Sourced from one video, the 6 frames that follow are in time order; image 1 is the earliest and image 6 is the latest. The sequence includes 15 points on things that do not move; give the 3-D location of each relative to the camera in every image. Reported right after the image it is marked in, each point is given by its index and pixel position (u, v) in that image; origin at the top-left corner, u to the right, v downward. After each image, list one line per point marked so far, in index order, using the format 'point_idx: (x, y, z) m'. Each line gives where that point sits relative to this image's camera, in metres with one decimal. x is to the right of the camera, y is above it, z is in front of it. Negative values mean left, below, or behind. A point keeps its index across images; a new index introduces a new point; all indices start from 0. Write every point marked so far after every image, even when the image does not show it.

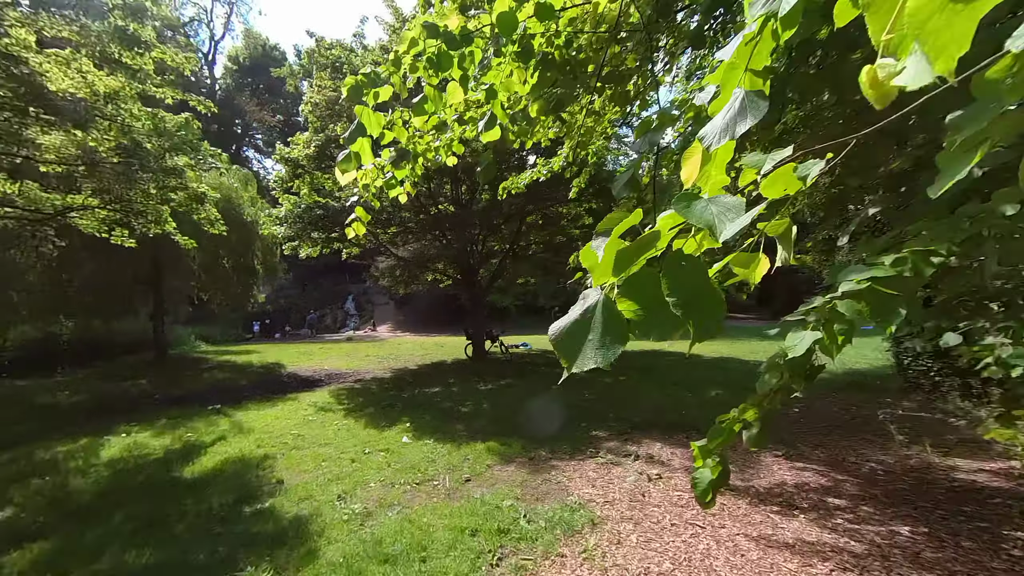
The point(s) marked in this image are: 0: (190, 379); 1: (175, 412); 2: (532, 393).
0: (-9.9, -2.8, +10.9) m
1: (-7.1, -2.6, +7.5) m
2: (+0.5, -2.5, +8.3) m
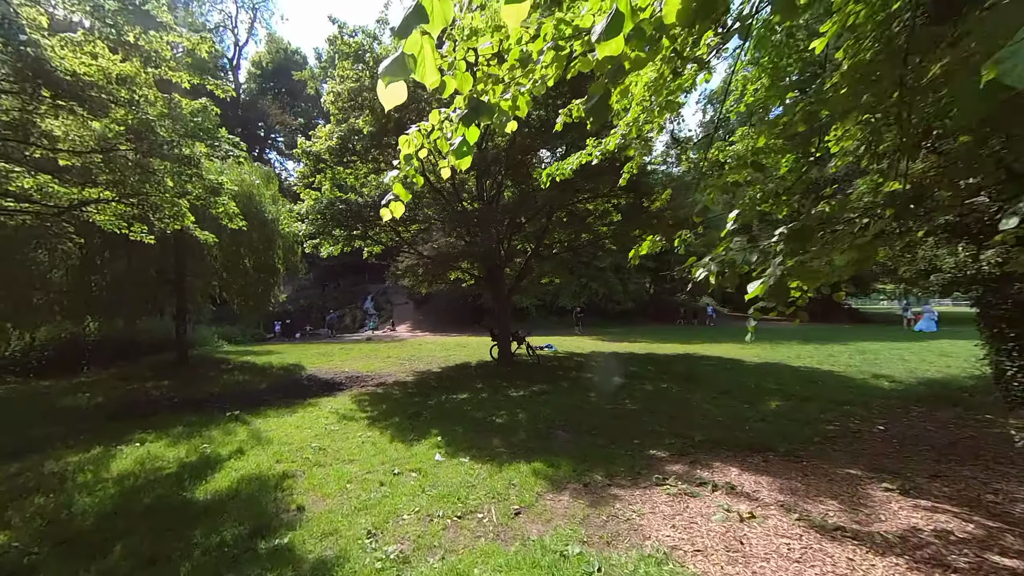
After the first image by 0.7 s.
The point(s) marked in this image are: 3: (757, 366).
0: (-9.1, -2.8, +10.7) m
1: (-6.4, -2.6, +7.1) m
2: (+1.2, -2.4, +7.6) m
3: (+7.9, -2.5, +11.6) m
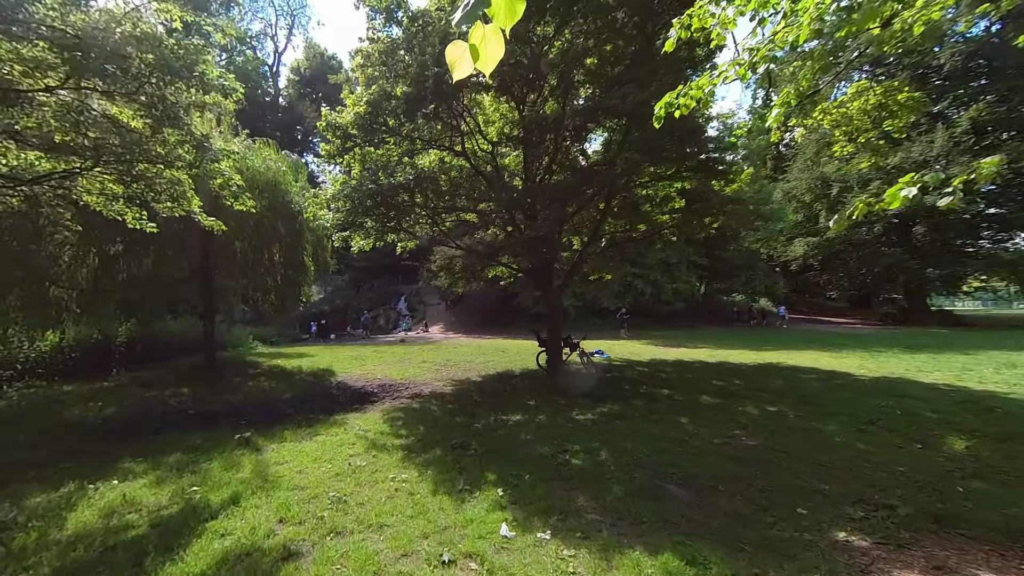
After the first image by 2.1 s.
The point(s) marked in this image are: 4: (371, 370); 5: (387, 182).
0: (-7.6, -2.7, +9.7) m
1: (-5.2, -2.5, +5.9) m
2: (+2.4, -2.3, +5.8) m
3: (+9.4, -2.4, +9.2) m
4: (-4.8, -2.8, +12.1) m
5: (-3.3, +2.8, +9.3) m
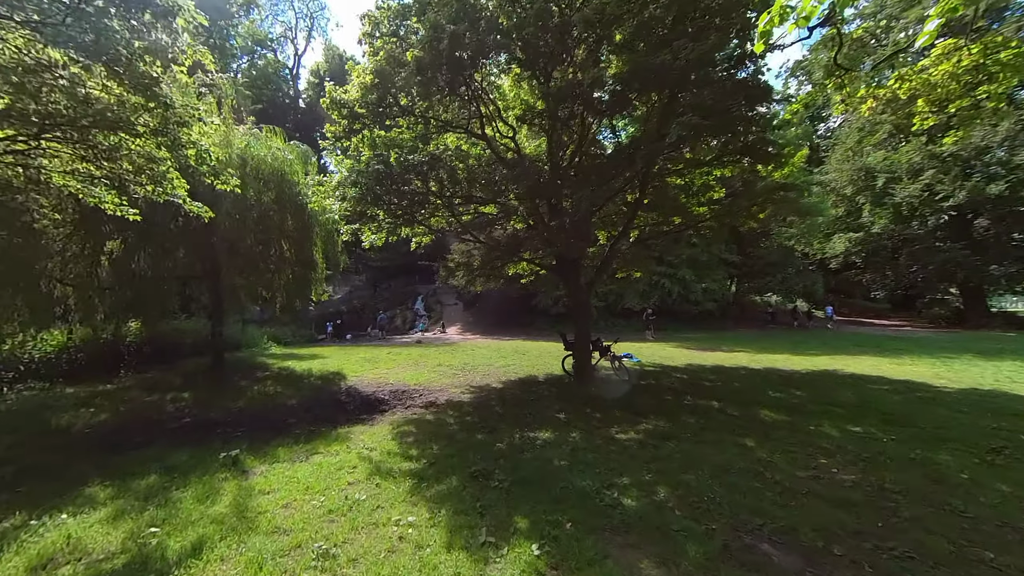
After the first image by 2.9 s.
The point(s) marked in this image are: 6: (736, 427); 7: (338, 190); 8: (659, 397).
0: (-7.0, -2.7, +9.0) m
1: (-4.8, -2.4, +5.2) m
2: (+2.8, -2.3, +4.7) m
3: (+9.9, -2.4, +7.8) m
4: (-4.1, -2.7, +11.3) m
5: (-2.7, +2.9, +8.4) m
6: (+3.8, -2.4, +6.0) m
7: (-4.3, +2.5, +8.9) m
8: (+3.4, -2.5, +8.1) m
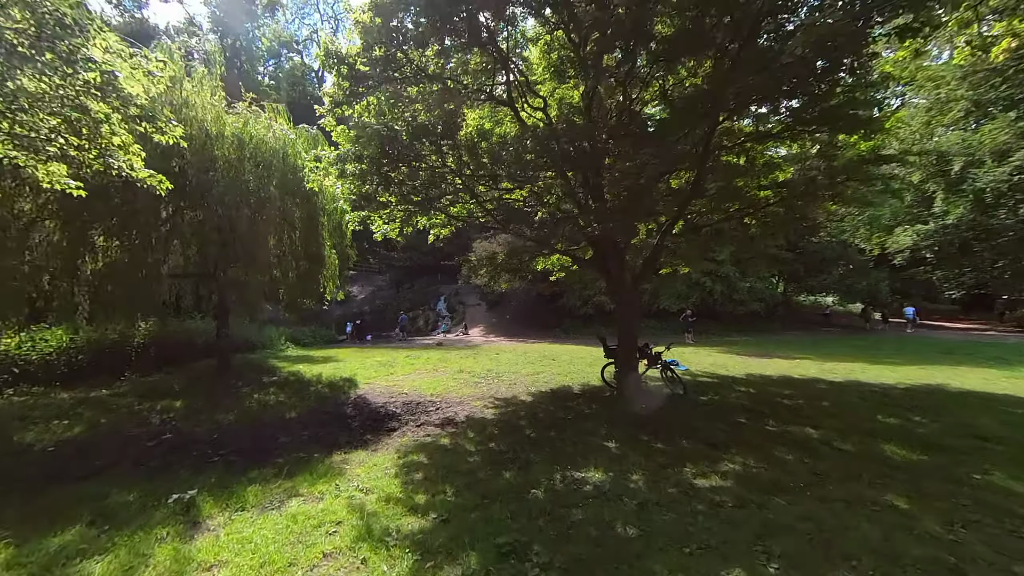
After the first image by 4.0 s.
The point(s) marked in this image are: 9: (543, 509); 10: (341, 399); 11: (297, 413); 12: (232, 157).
0: (-6.3, -2.6, +8.0) m
1: (-4.4, -2.4, +4.1) m
2: (+3.2, -2.2, +3.1) m
3: (+10.5, -2.2, +5.7) m
4: (-3.2, -2.6, +10.1) m
5: (-2.0, +2.9, +7.2) m
6: (+4.3, -2.2, +4.3) m
7: (-3.7, +2.5, +7.8) m
8: (+4.0, -2.4, +6.5) m
9: (+0.3, -2.3, +3.7) m
10: (-4.0, -2.6, +8.5) m
11: (-4.5, -2.6, +7.5) m
12: (-6.4, +3.0, +8.1) m
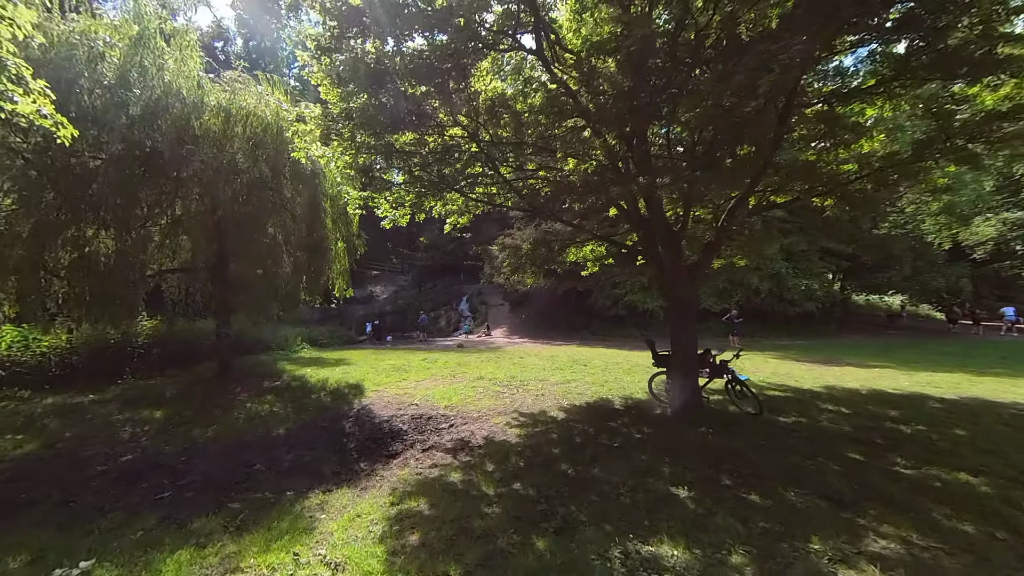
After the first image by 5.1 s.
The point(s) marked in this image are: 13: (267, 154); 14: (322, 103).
0: (-5.8, -2.5, +7.0) m
1: (-4.1, -2.2, +2.9) m
2: (+3.4, -2.0, +1.4) m
3: (+10.9, -2.1, +3.6) m
4: (-2.6, -2.5, +8.9) m
5: (-1.6, +3.1, +5.9) m
6: (+4.6, -2.1, +2.6) m
7: (-3.2, +2.7, +6.6) m
8: (+4.4, -2.2, +4.8) m
9: (+0.6, -2.1, +2.2) m
10: (-3.5, -2.5, +7.3) m
11: (-4.0, -2.5, +6.4) m
12: (-5.9, +3.1, +7.1) m
13: (-5.2, +2.9, +8.0) m
14: (-3.2, +3.2, +6.7) m
